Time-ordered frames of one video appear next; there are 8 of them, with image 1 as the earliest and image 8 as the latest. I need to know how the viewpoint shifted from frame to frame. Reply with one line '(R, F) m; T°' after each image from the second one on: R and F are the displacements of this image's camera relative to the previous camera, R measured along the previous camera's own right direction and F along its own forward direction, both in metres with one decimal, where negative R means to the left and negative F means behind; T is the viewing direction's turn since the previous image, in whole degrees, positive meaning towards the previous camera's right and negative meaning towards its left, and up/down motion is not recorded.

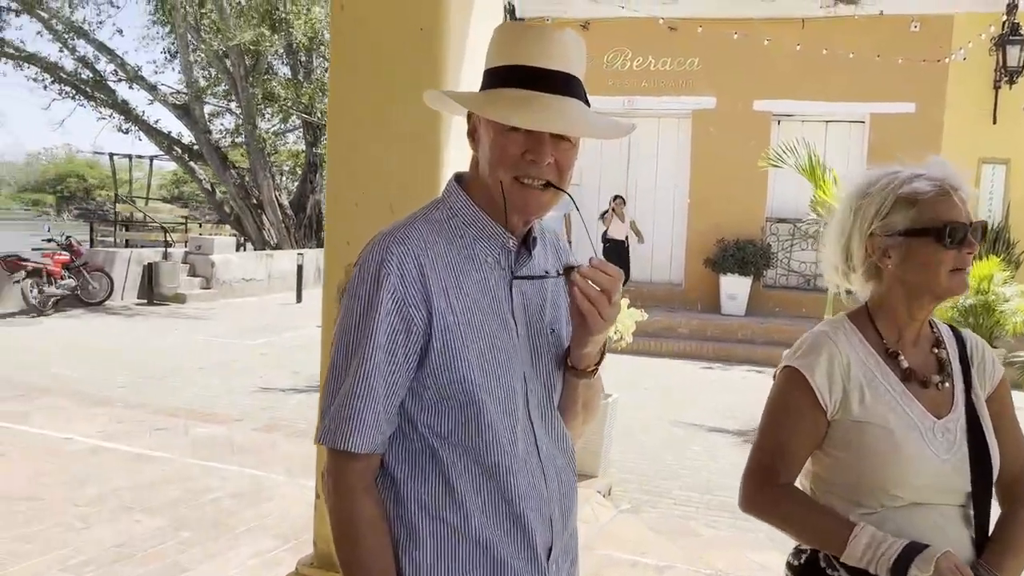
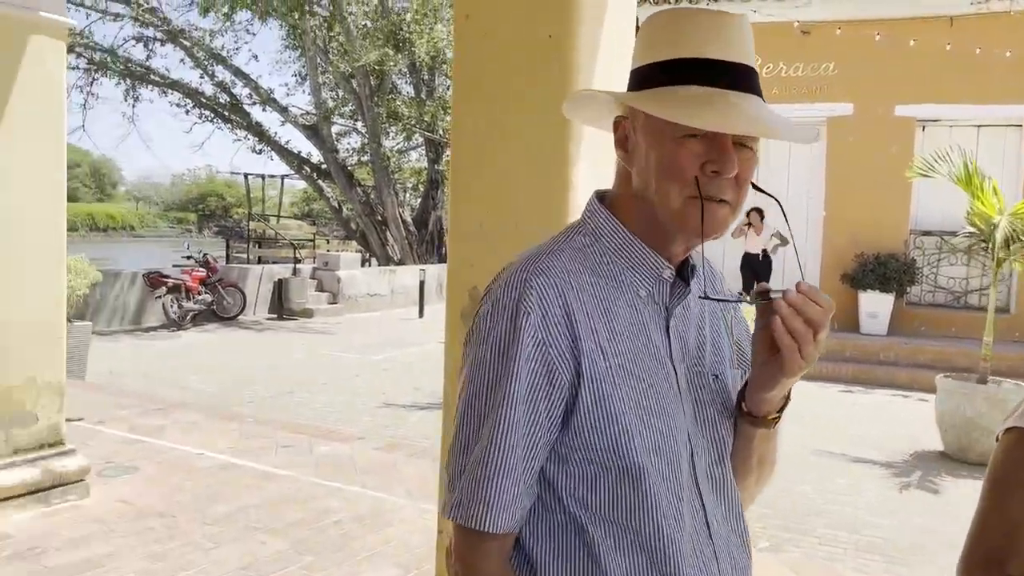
(-0.1, +0.2) m; -8°
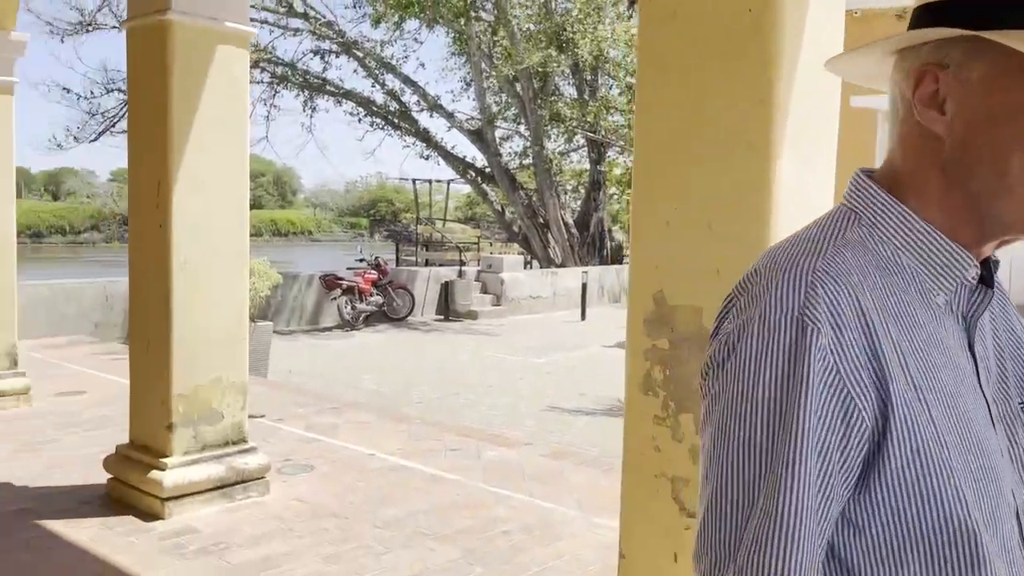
(-0.1, +0.2) m; -11°
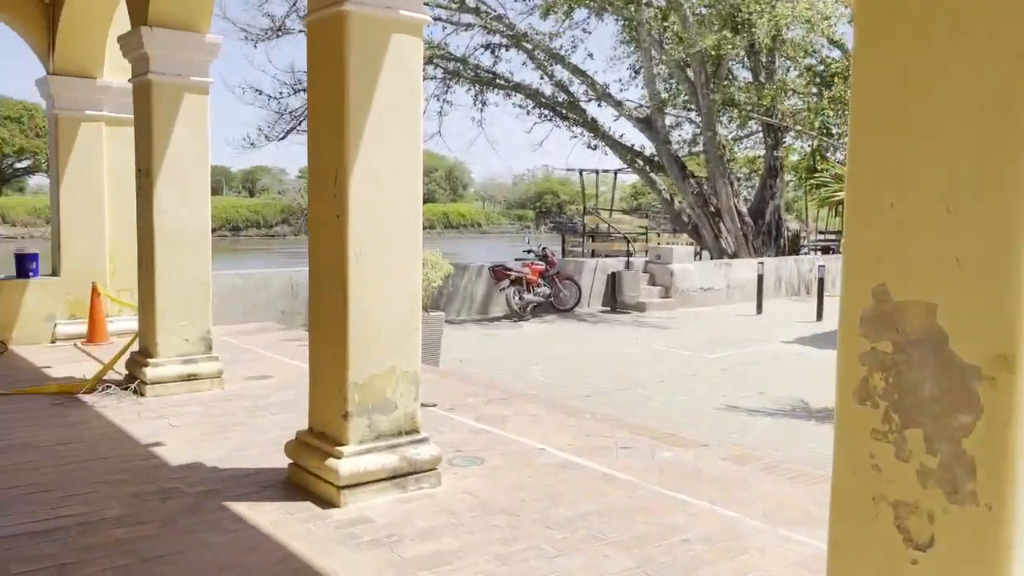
(-0.1, +0.2) m; -11°
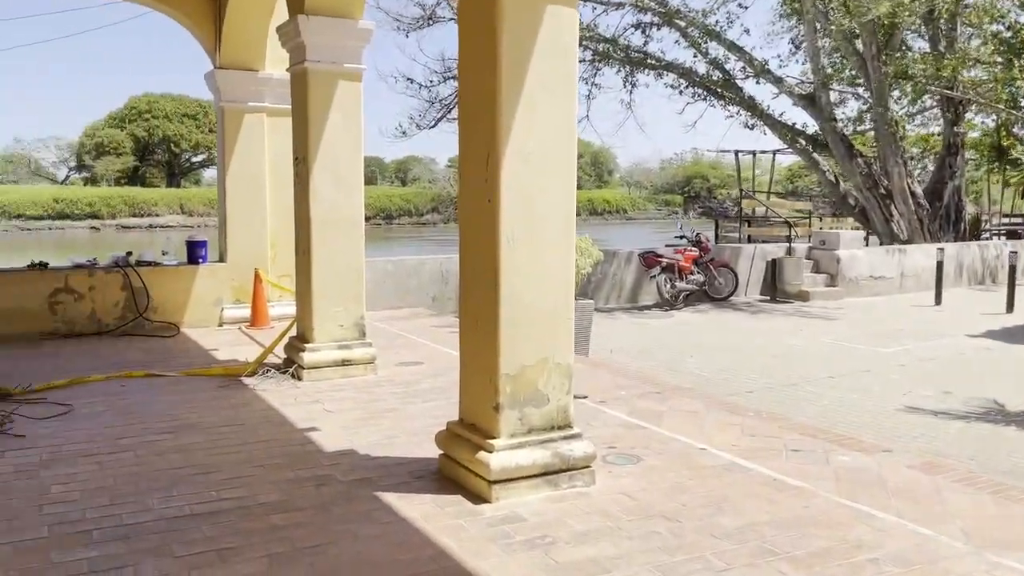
(-0.1, +0.3) m; -10°
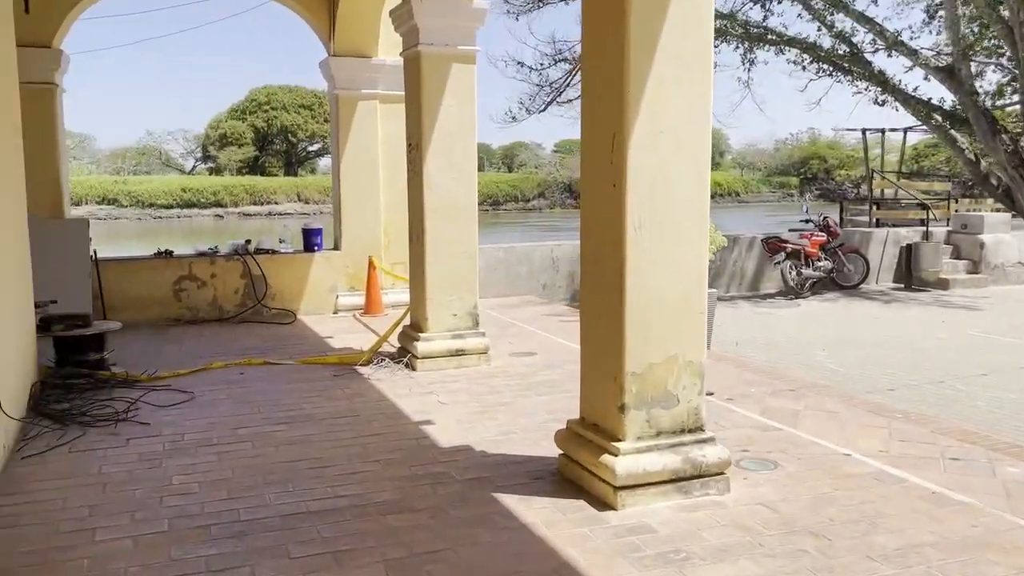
(-0.1, +0.3) m; -7°
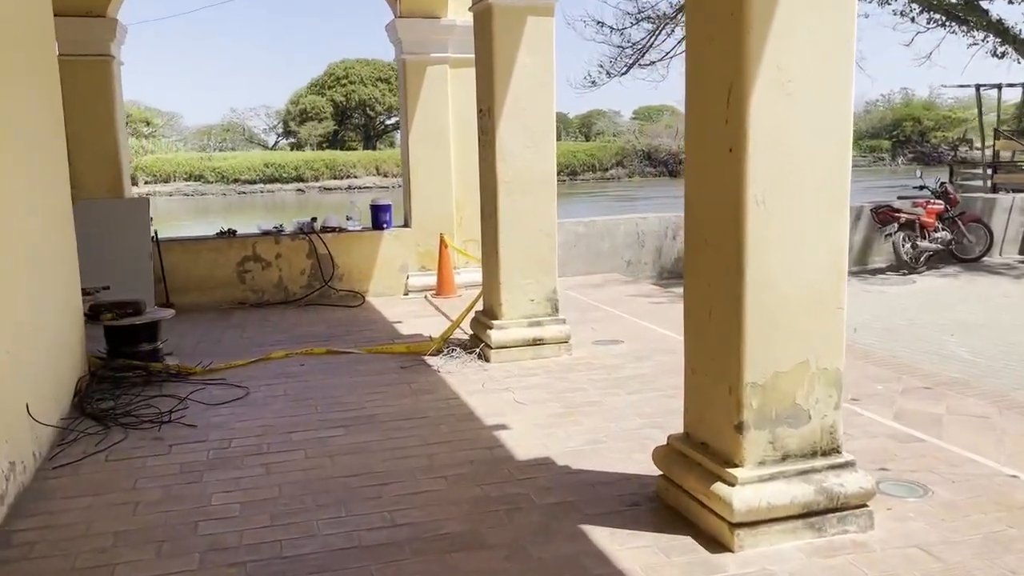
(0.0, +0.7) m; -5°
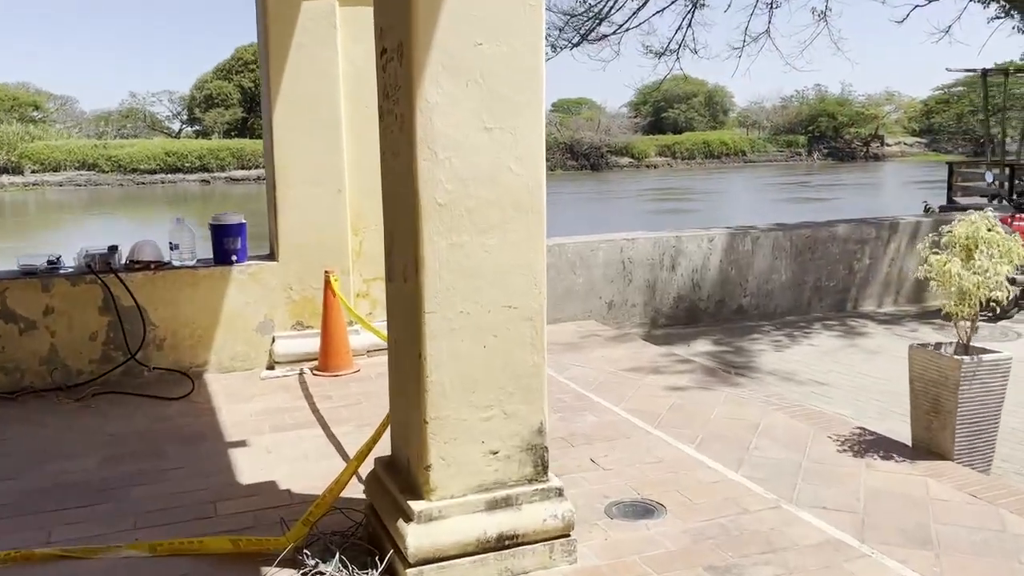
(-0.1, +3.2) m; +5°
